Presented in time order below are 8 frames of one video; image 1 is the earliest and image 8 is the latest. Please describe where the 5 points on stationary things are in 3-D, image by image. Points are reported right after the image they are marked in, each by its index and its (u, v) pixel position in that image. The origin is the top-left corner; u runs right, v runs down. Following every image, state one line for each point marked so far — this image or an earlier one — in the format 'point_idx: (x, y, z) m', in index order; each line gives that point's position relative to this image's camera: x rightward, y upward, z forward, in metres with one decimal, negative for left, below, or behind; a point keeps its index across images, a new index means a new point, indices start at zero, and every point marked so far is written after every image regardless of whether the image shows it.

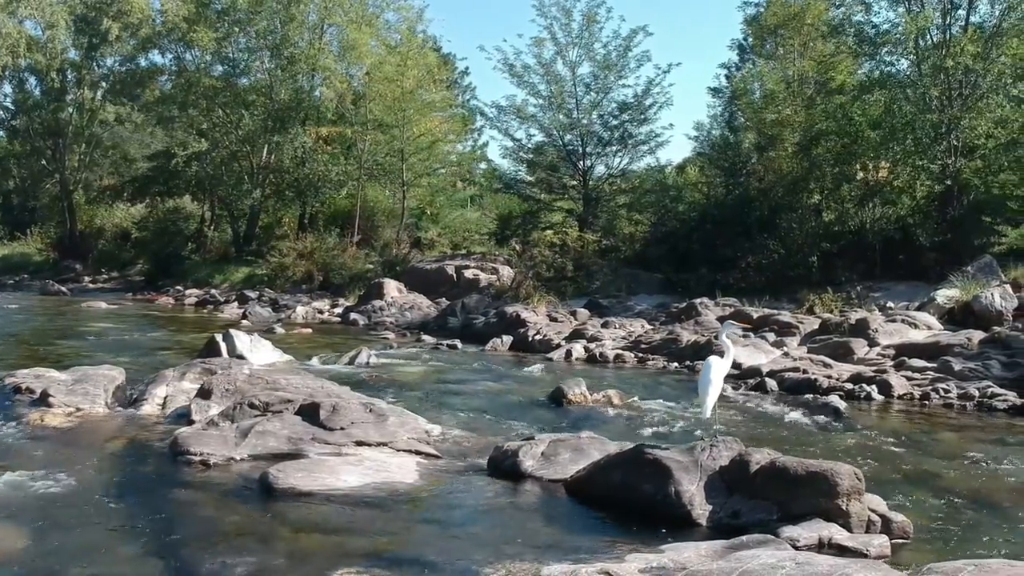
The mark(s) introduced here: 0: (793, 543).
0: (+2.0, -1.8, +7.1) m
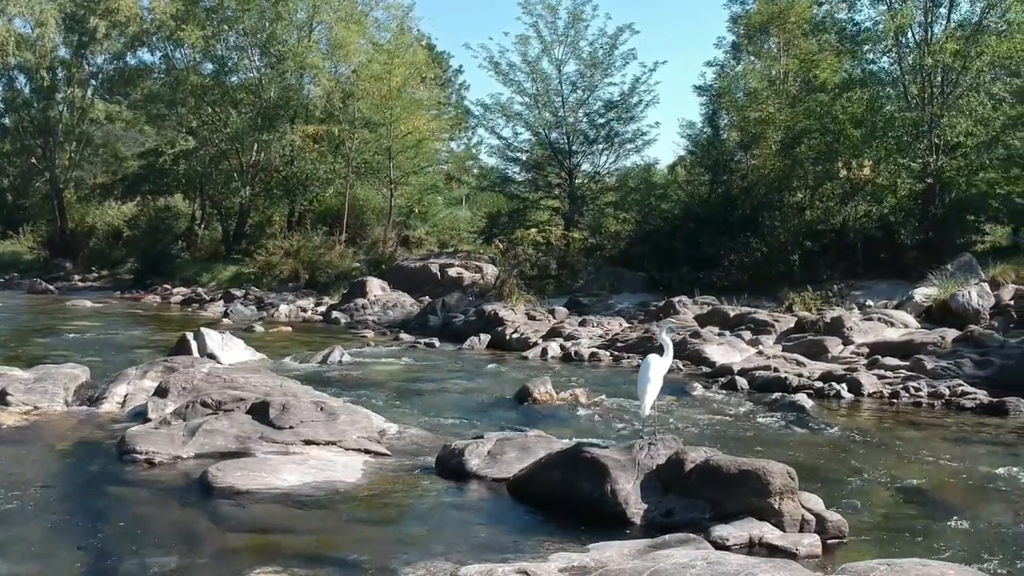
0: (+1.5, -1.8, +7.1) m
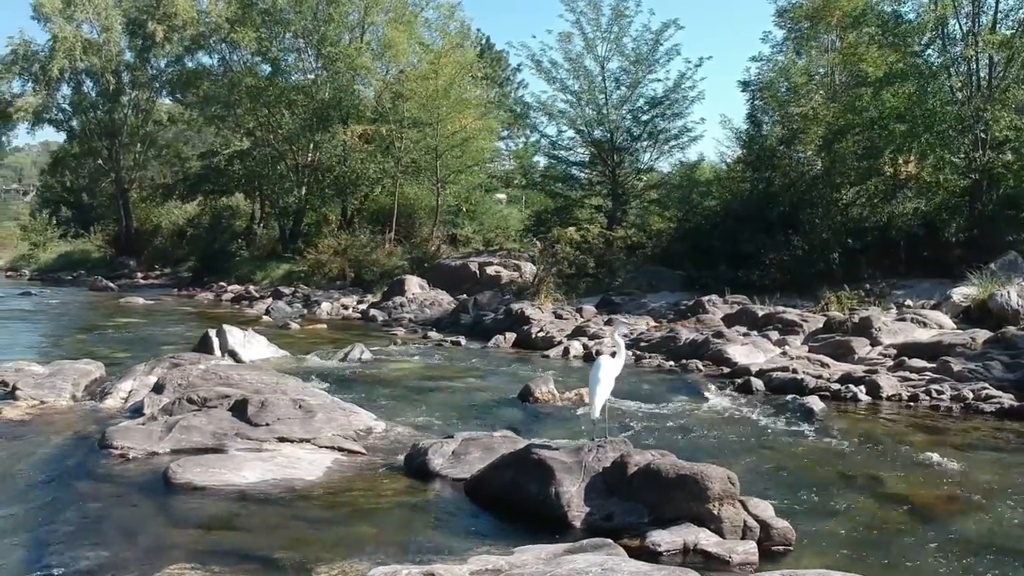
0: (+1.0, -1.8, +6.9) m
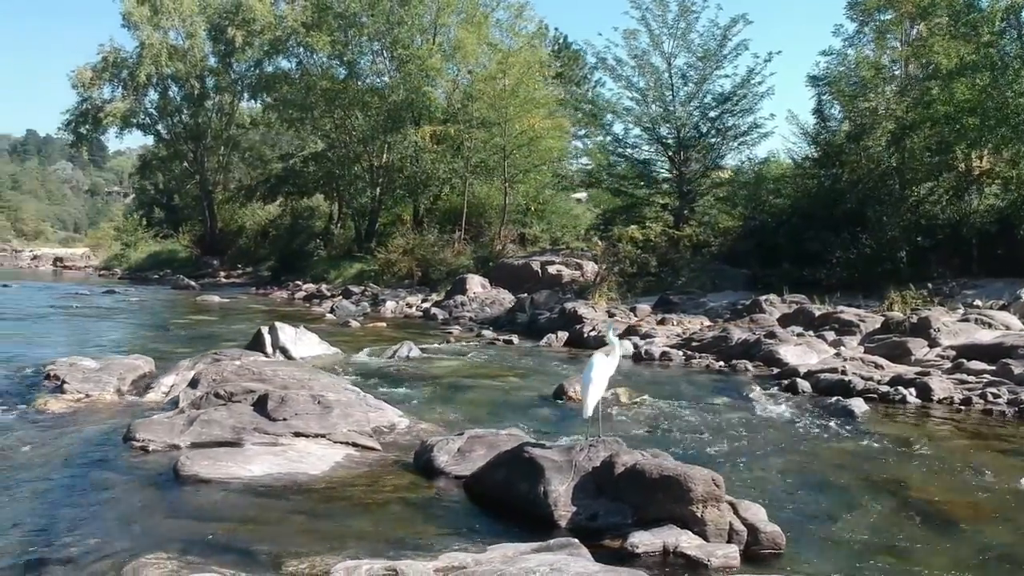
0: (+0.8, -1.8, +6.8) m
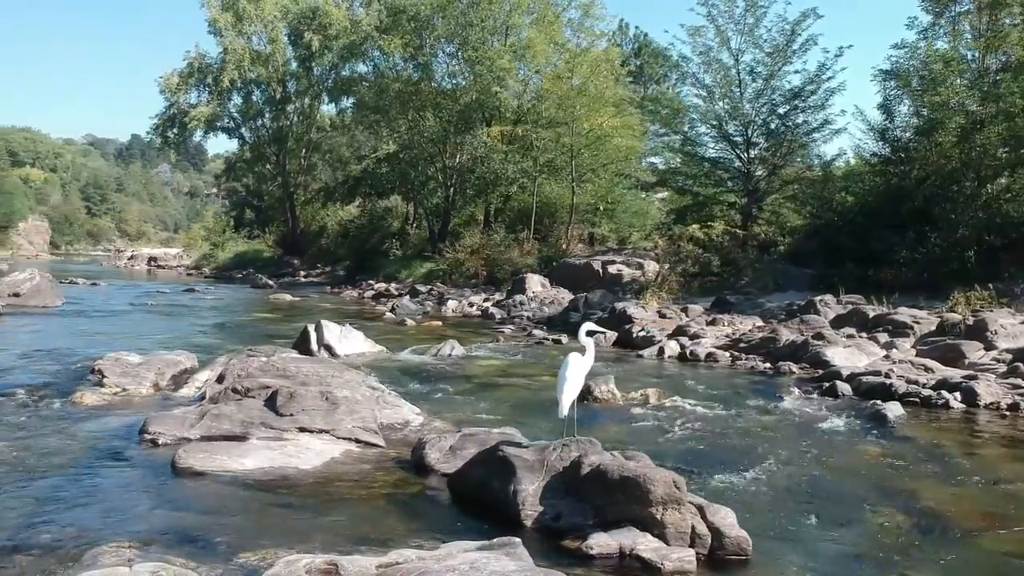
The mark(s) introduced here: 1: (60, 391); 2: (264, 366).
0: (+0.5, -1.8, +6.7) m
1: (-6.2, -1.4, +13.7) m
2: (-3.3, -1.0, +13.2) m
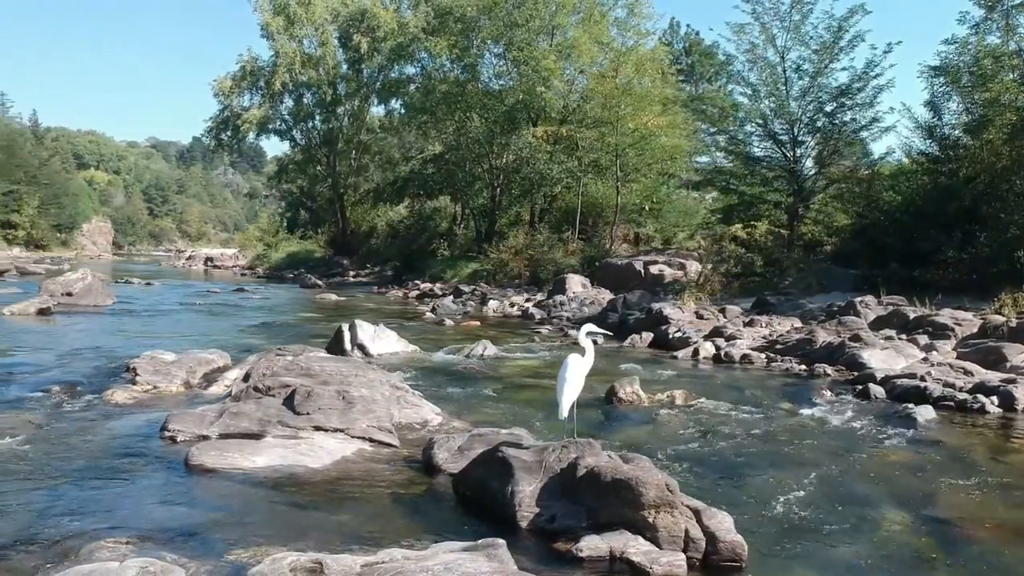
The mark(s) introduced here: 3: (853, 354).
0: (+0.4, -1.8, +6.7) m
1: (-5.9, -1.4, +14.0) m
2: (-3.0, -1.0, +13.4) m
3: (+6.0, -1.2, +17.5) m
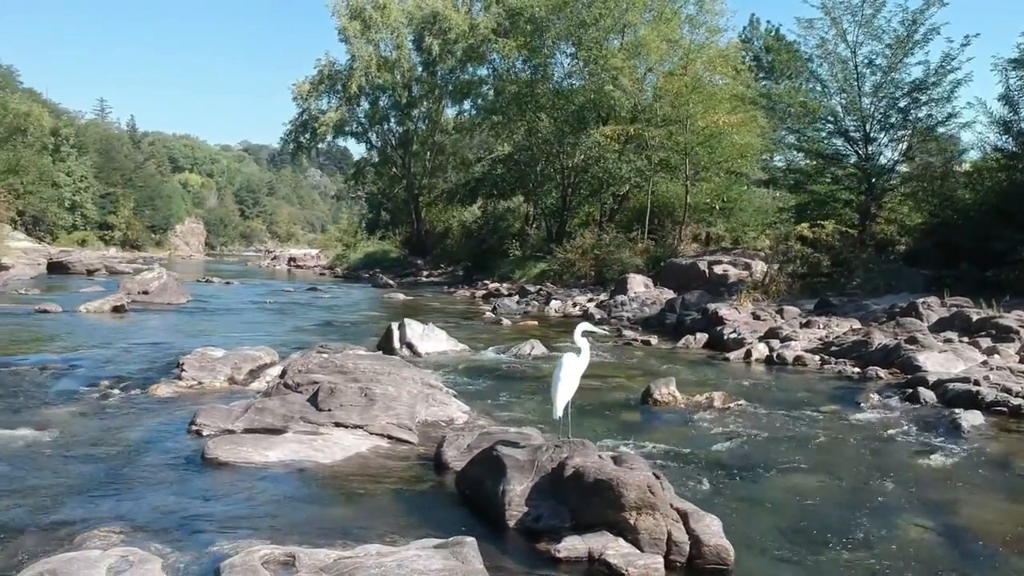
0: (+0.3, -1.8, +6.6) m
1: (-5.4, -1.4, +14.5) m
2: (-2.6, -1.0, +13.6) m
3: (+6.7, -1.2, +16.9) m
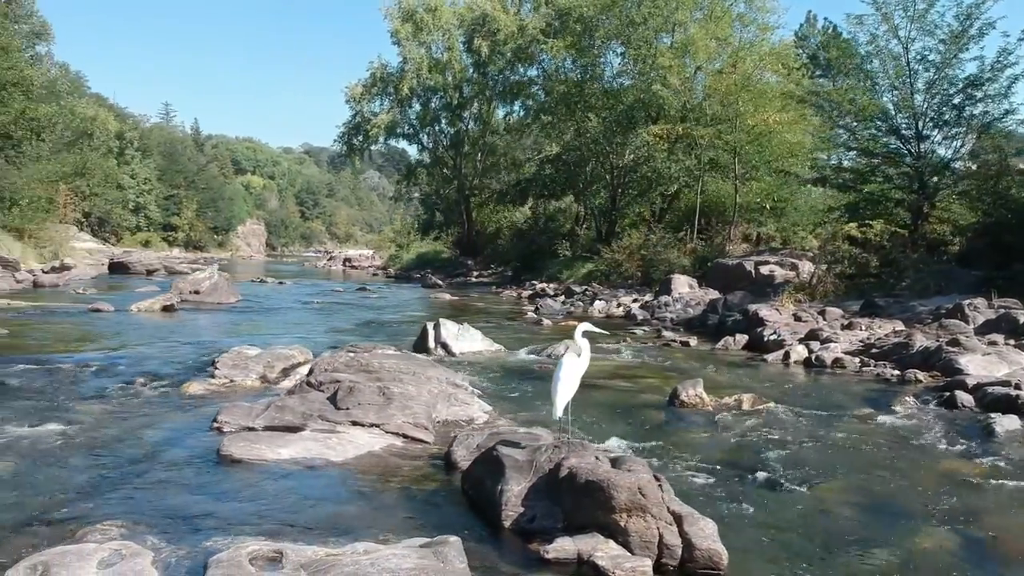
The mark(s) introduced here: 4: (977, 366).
0: (+0.2, -1.8, +6.6) m
1: (-5.0, -1.4, +14.8) m
2: (-2.2, -1.0, +13.7) m
3: (+7.2, -1.2, +16.5) m
4: (+7.5, -1.3, +16.1) m
